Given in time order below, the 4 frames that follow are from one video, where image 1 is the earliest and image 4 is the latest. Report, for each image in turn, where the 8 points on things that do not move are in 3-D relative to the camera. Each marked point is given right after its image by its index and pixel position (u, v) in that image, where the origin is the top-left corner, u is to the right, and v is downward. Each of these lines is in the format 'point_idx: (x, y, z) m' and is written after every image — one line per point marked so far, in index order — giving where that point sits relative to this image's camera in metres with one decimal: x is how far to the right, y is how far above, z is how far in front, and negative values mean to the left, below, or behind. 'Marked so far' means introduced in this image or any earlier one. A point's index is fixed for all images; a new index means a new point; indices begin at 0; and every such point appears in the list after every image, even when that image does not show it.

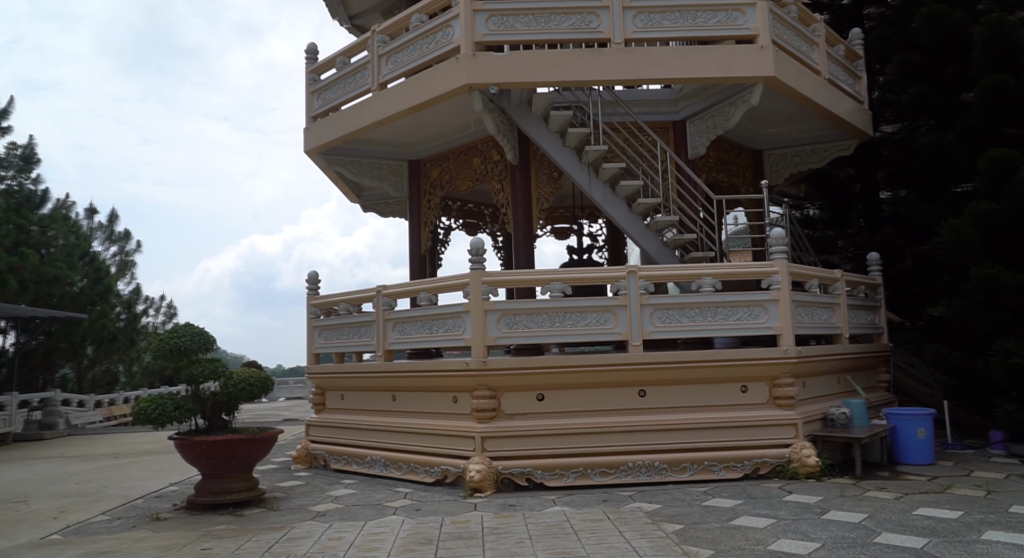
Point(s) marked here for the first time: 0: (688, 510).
0: (+1.2, -1.5, +4.4) m
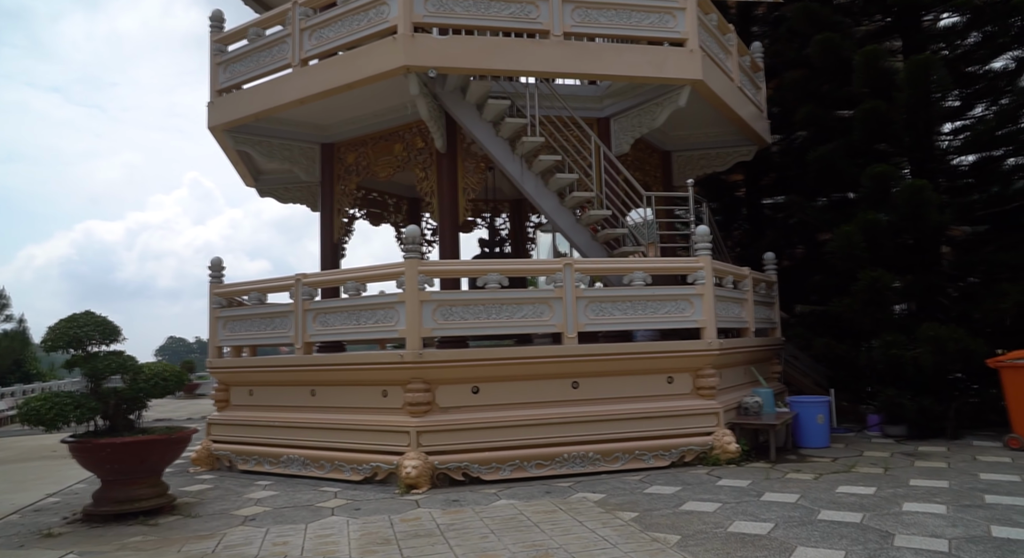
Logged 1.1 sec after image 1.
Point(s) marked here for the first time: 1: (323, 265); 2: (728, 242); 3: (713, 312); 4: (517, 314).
0: (+0.8, -1.5, +4.5) m
1: (-2.1, +0.1, +7.4) m
2: (+3.7, +0.6, +11.3) m
3: (+1.8, -0.3, +5.9) m
4: (0.0, -0.3, +5.5) m
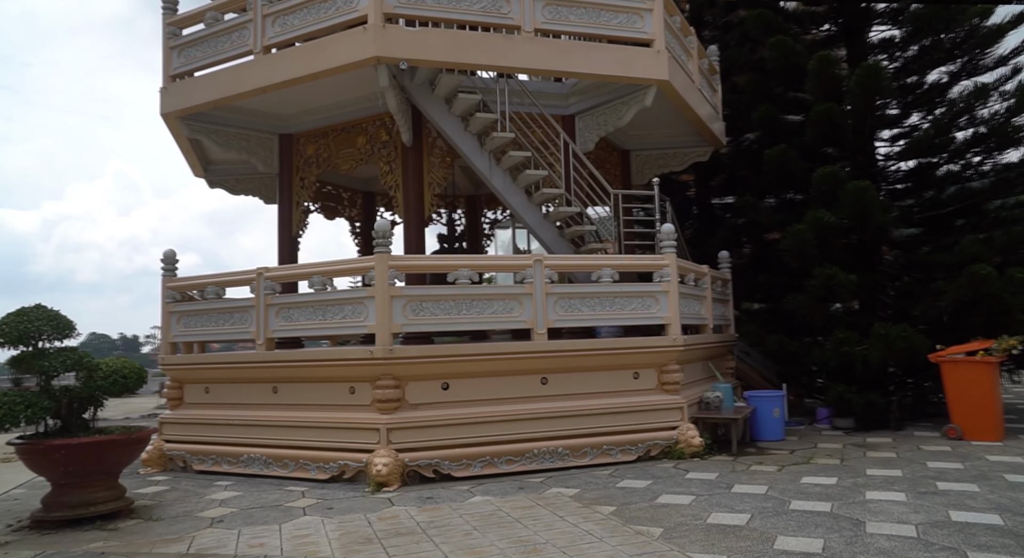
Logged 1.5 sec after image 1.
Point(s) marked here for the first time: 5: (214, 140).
0: (+0.7, -1.4, +4.5) m
1: (-2.5, +0.2, +7.2) m
2: (+2.9, +0.7, +11.6) m
3: (+1.5, -0.3, +6.0) m
4: (-0.2, -0.3, +5.5) m
5: (-3.1, +1.4, +6.9) m
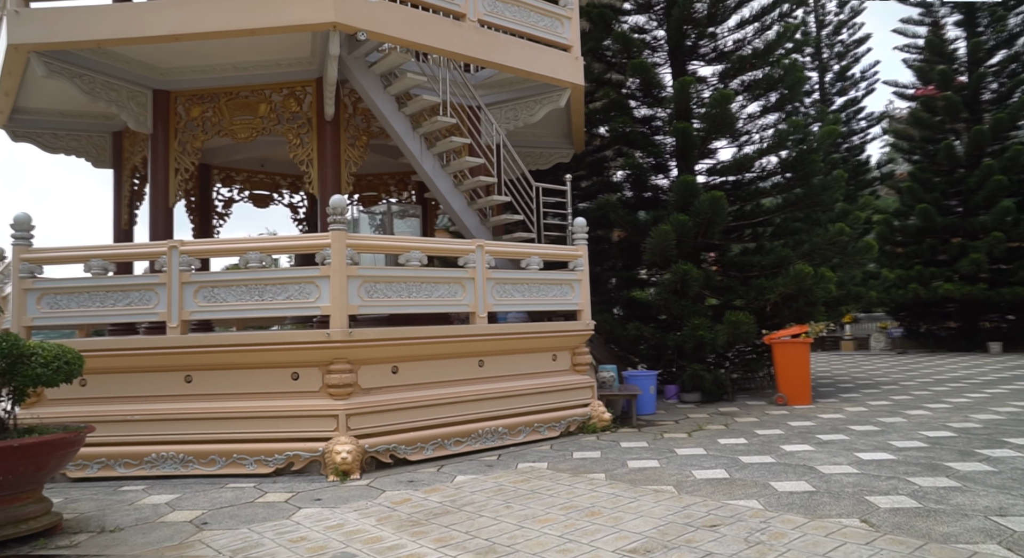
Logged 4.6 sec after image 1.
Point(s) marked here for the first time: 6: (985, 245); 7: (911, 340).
0: (+0.5, -1.4, +4.9) m
1: (-3.4, +0.4, +6.3) m
2: (+0.2, +0.8, +12.3) m
3: (+0.8, -0.2, +6.6) m
4: (-0.6, -0.1, +5.5) m
5: (-3.7, +1.7, +5.8) m
6: (+11.0, +0.8, +15.6) m
7: (+10.8, -1.7, +18.2) m
